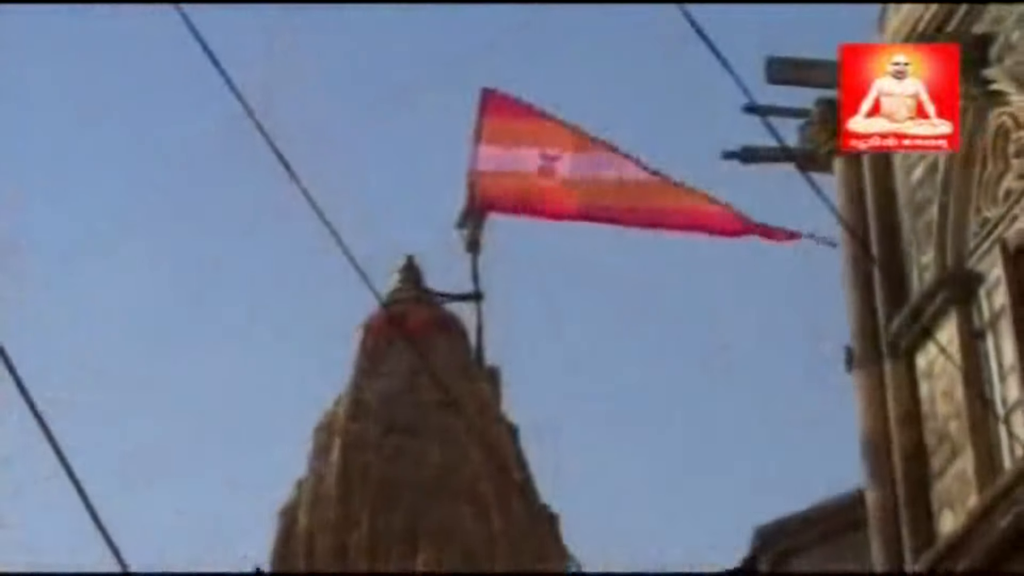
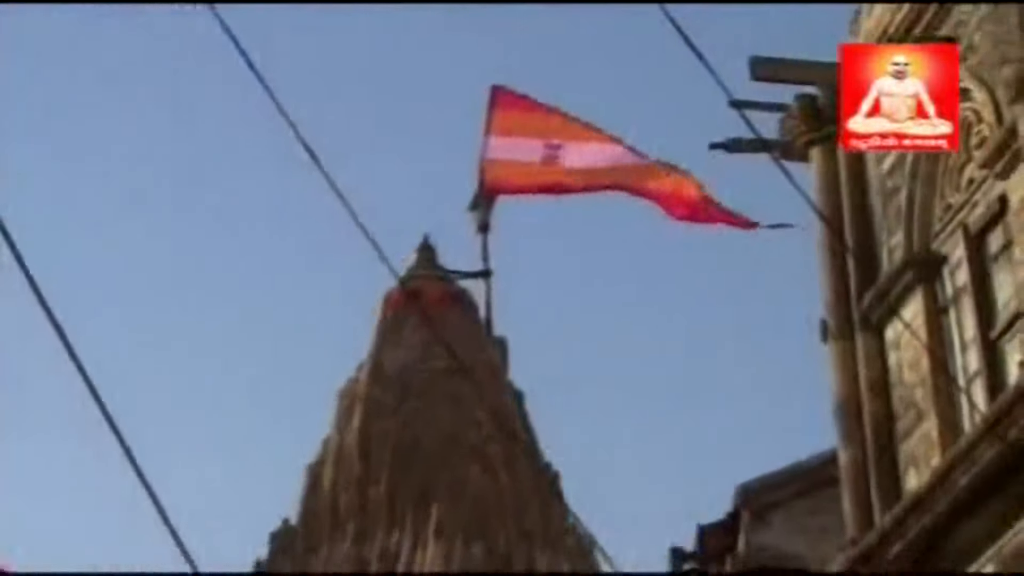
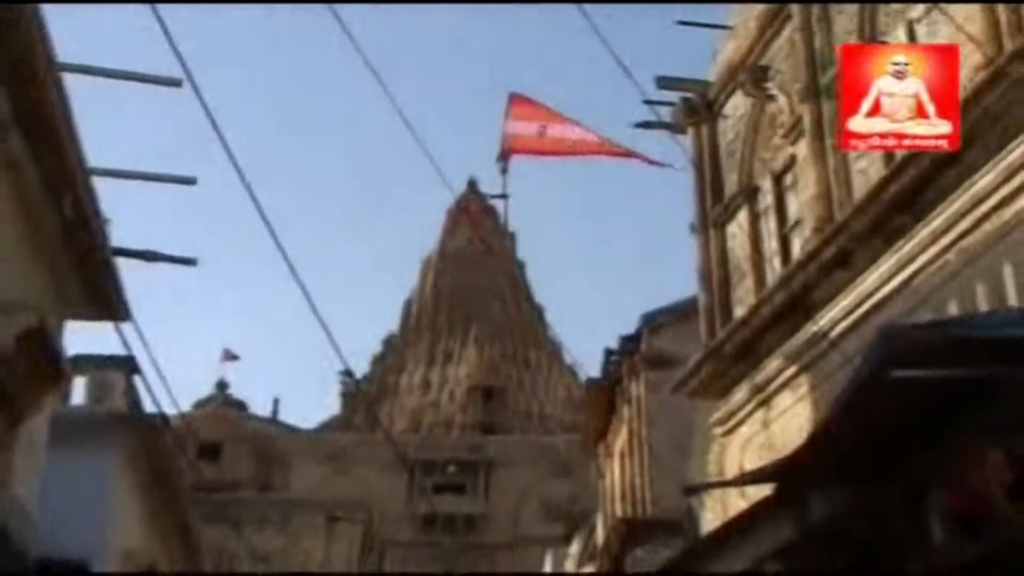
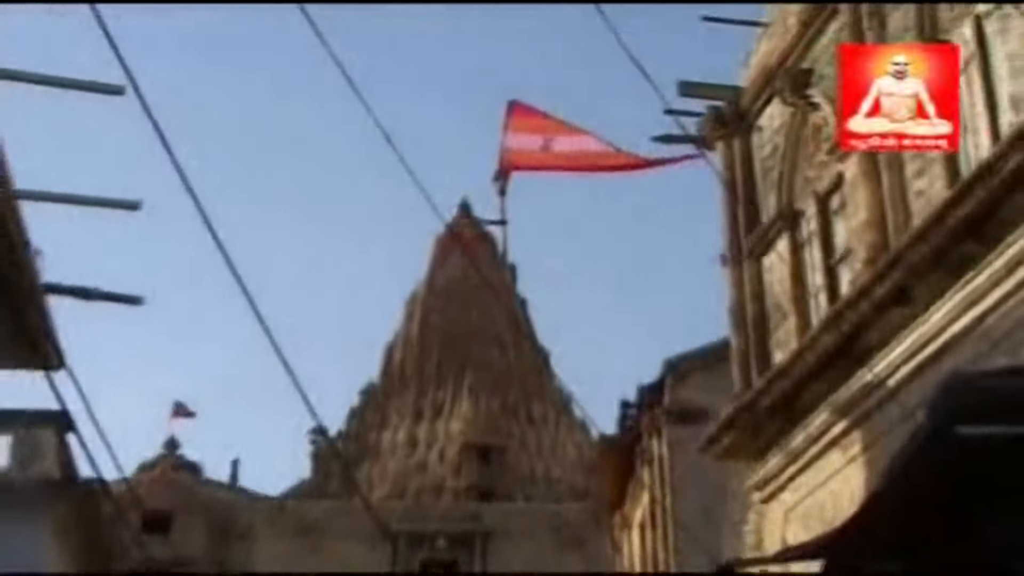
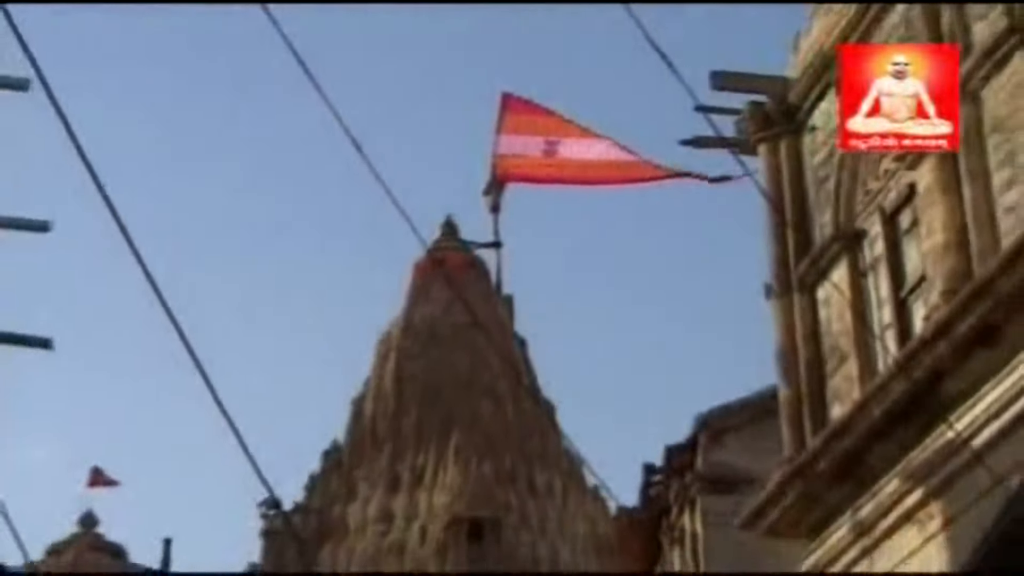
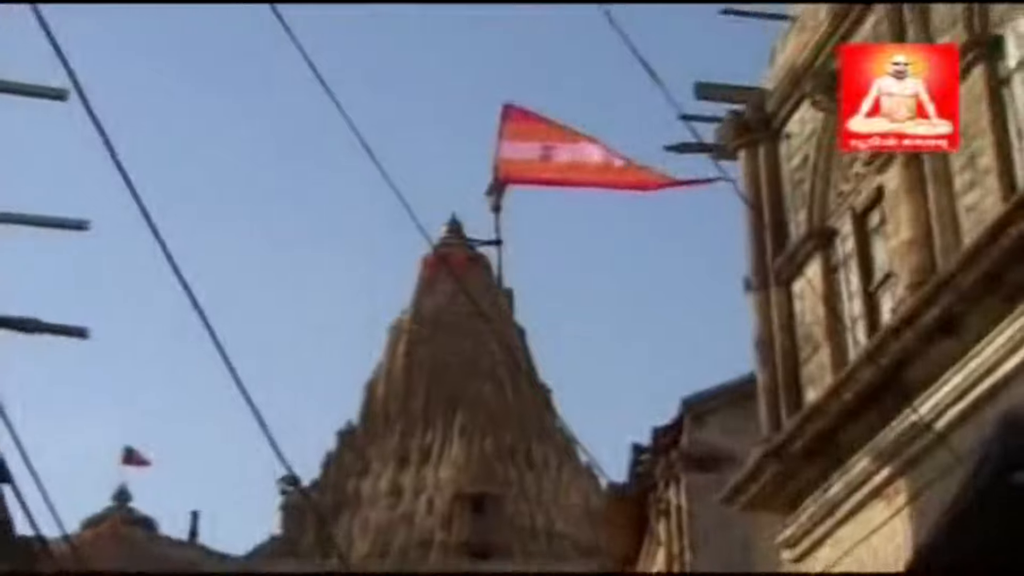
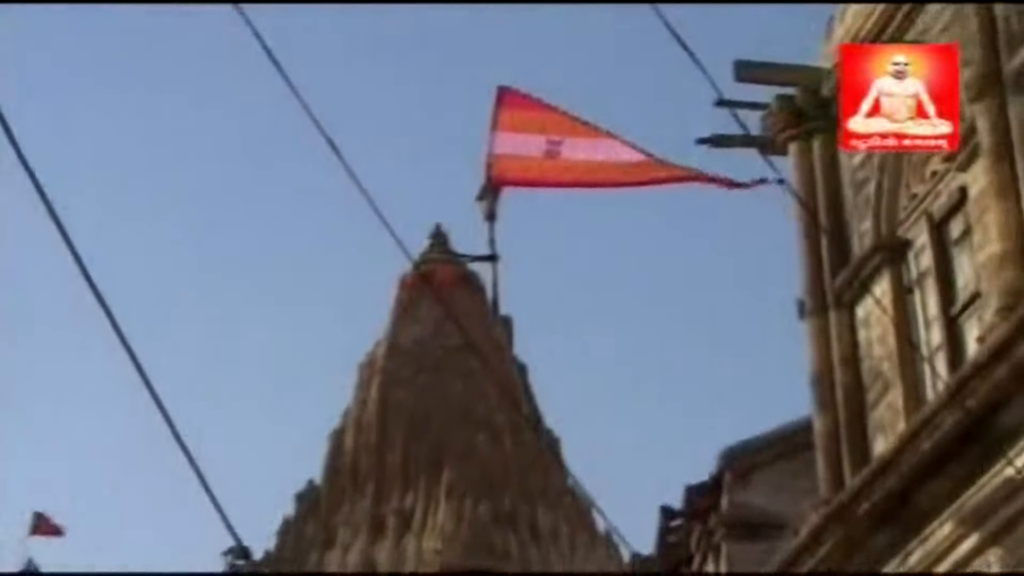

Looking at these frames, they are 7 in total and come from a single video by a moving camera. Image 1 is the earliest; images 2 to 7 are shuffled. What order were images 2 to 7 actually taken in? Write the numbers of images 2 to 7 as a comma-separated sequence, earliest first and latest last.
2, 7, 5, 6, 4, 3
